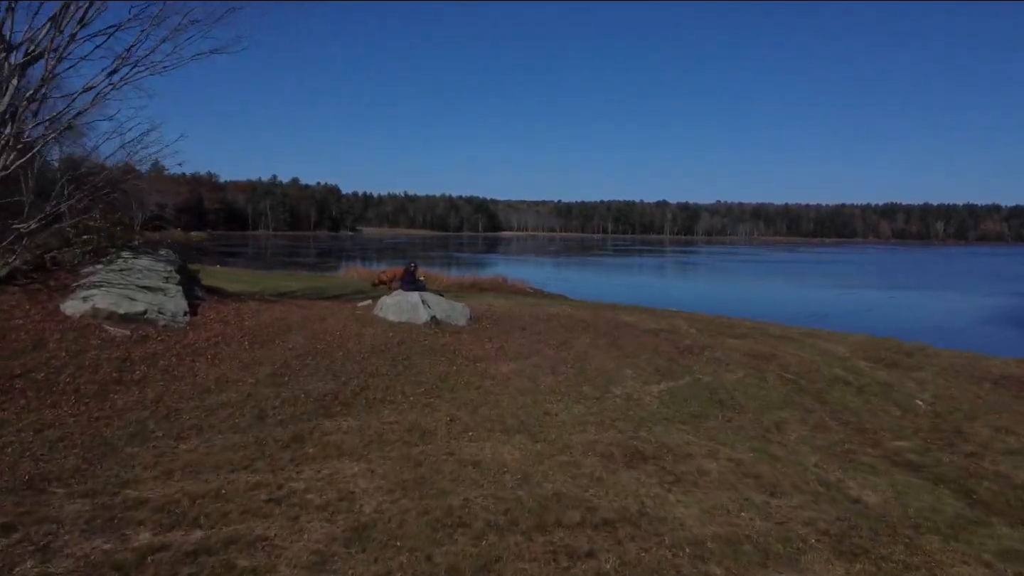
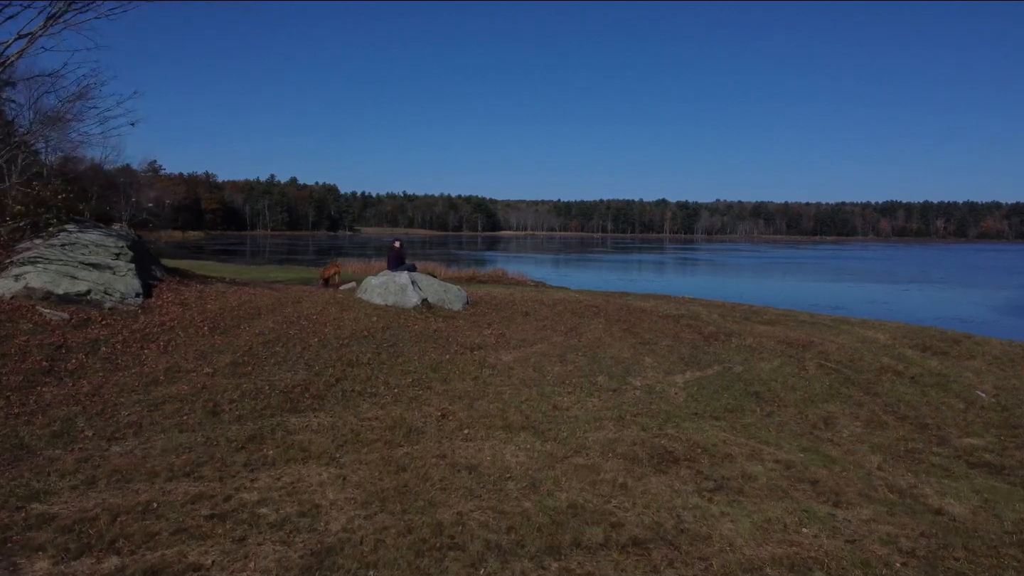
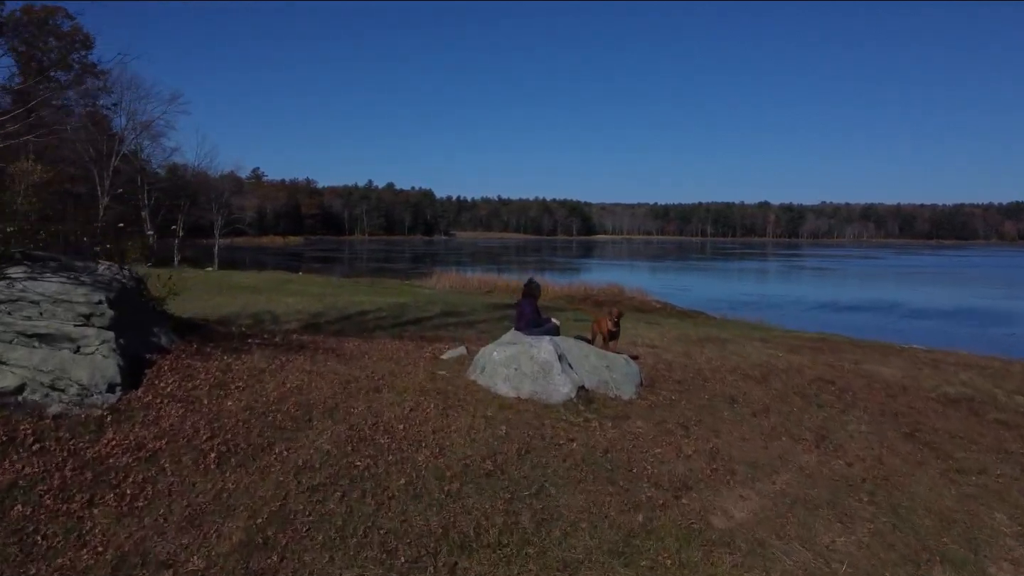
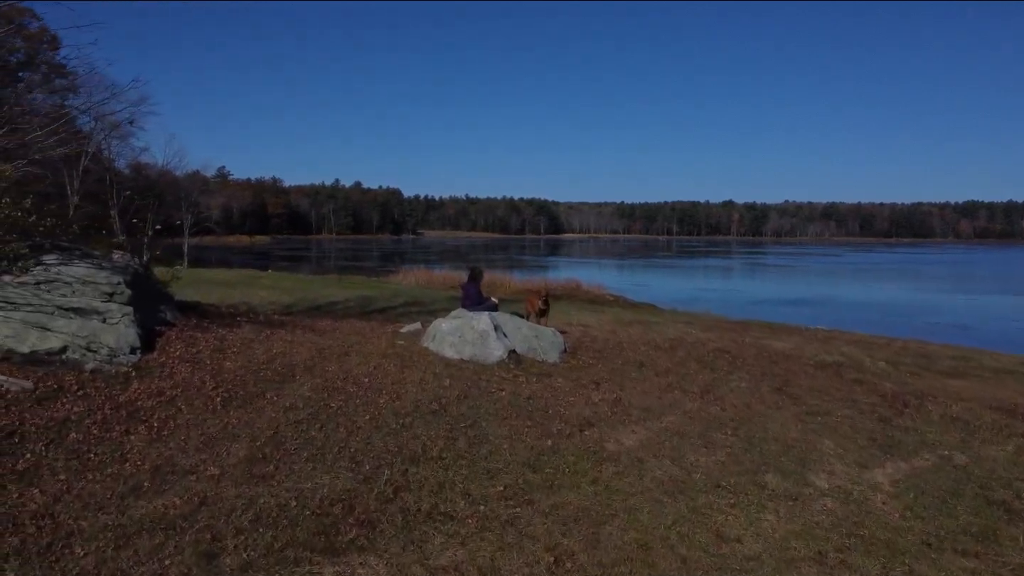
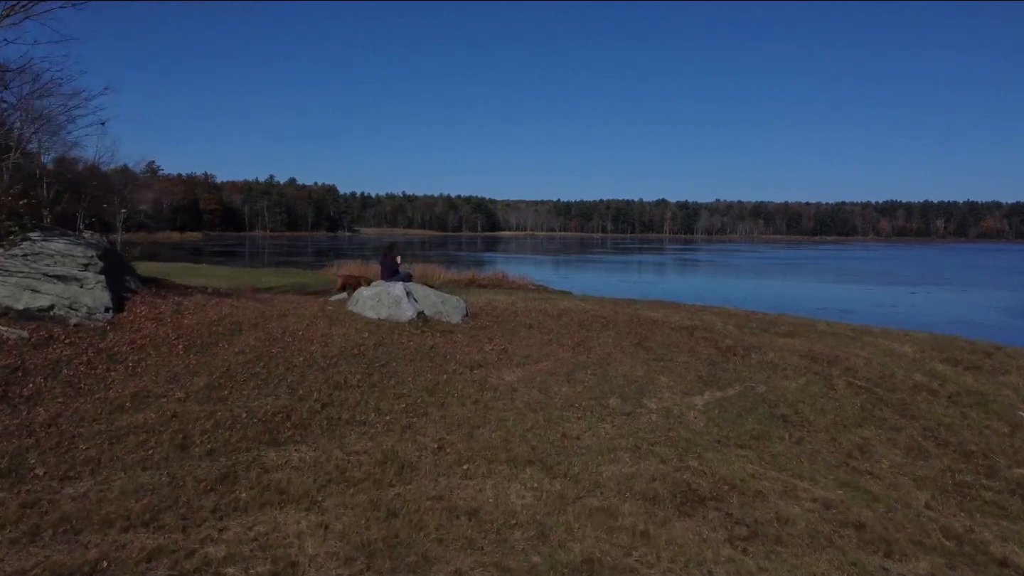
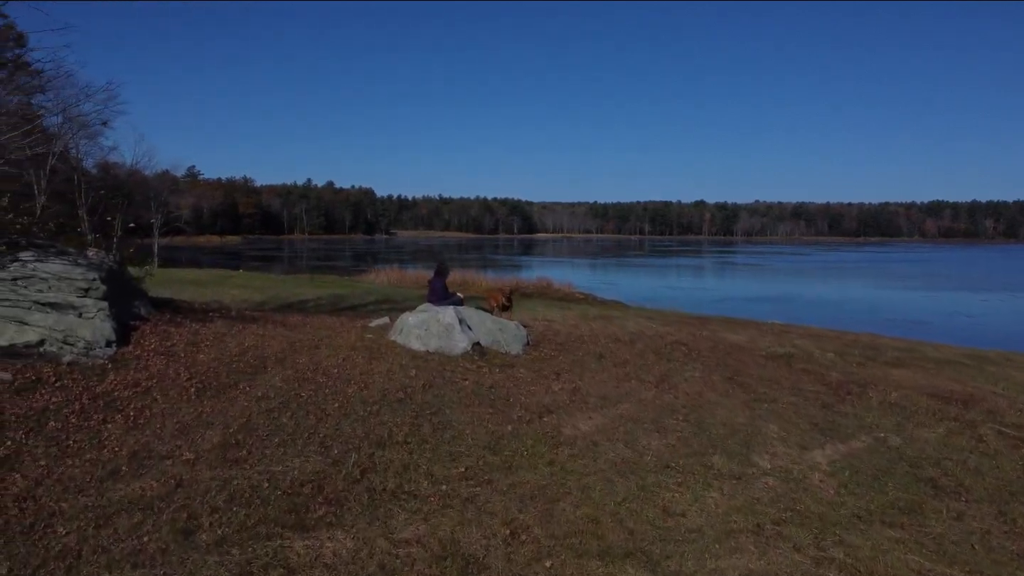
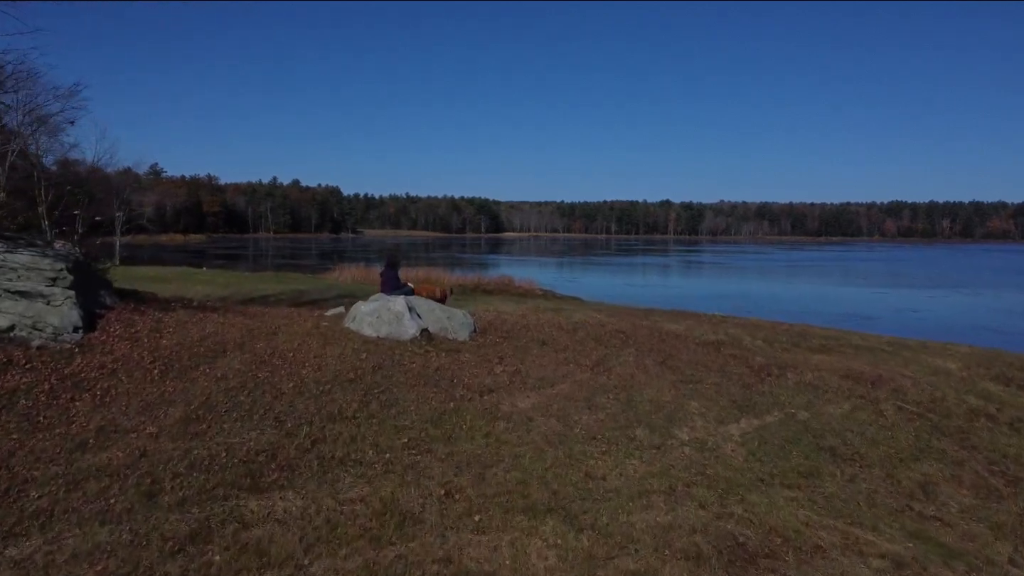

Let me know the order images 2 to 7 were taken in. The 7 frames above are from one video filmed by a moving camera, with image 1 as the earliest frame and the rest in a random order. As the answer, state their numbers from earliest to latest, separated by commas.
2, 5, 7, 6, 4, 3
